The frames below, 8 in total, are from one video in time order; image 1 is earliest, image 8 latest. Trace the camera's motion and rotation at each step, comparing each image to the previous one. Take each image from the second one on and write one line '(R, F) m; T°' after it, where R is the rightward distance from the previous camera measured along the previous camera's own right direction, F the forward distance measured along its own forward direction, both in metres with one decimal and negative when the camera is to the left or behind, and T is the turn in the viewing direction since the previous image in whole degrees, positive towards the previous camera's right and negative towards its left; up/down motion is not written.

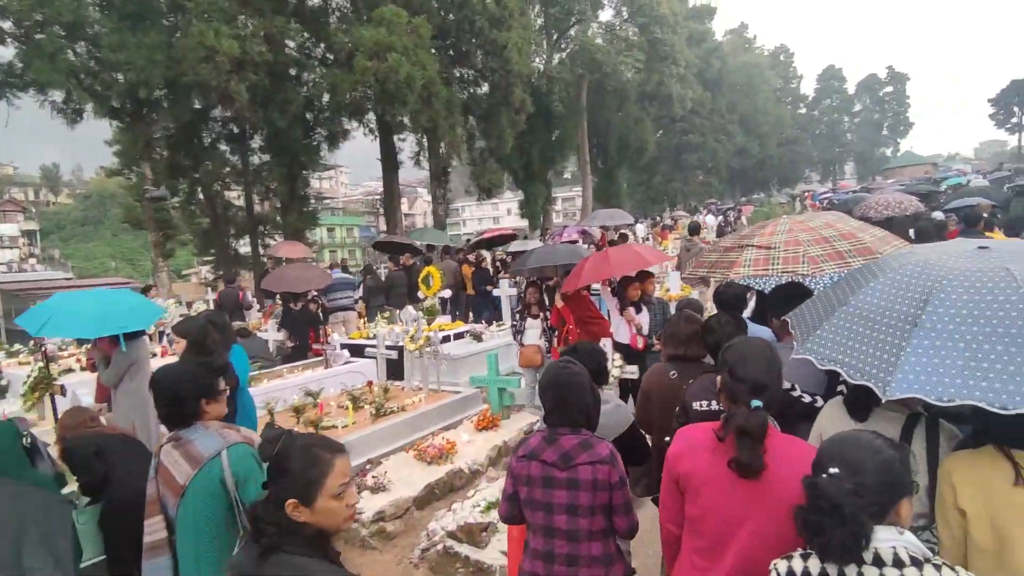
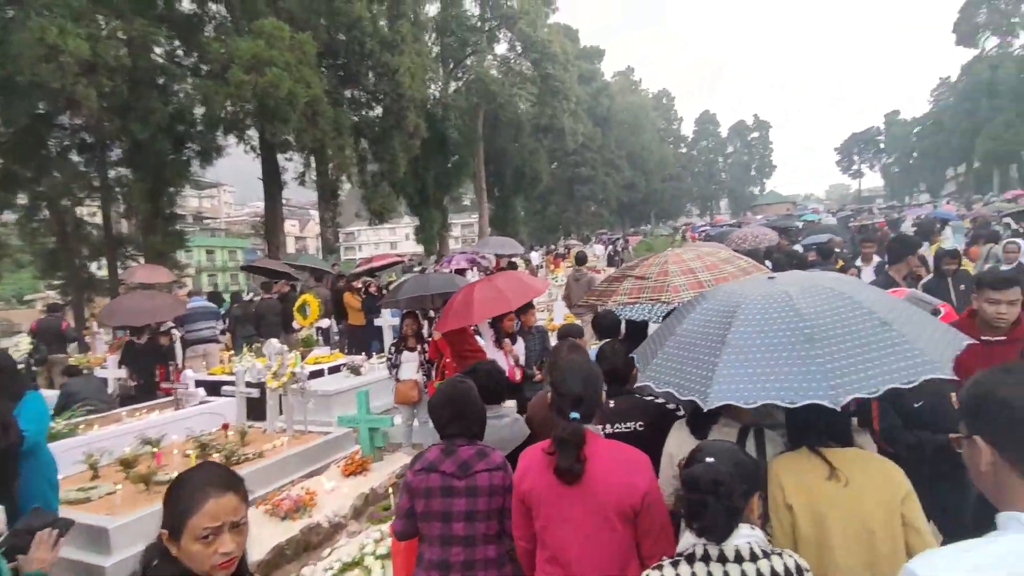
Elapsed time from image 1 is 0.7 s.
(0.0, 0.0) m; +10°
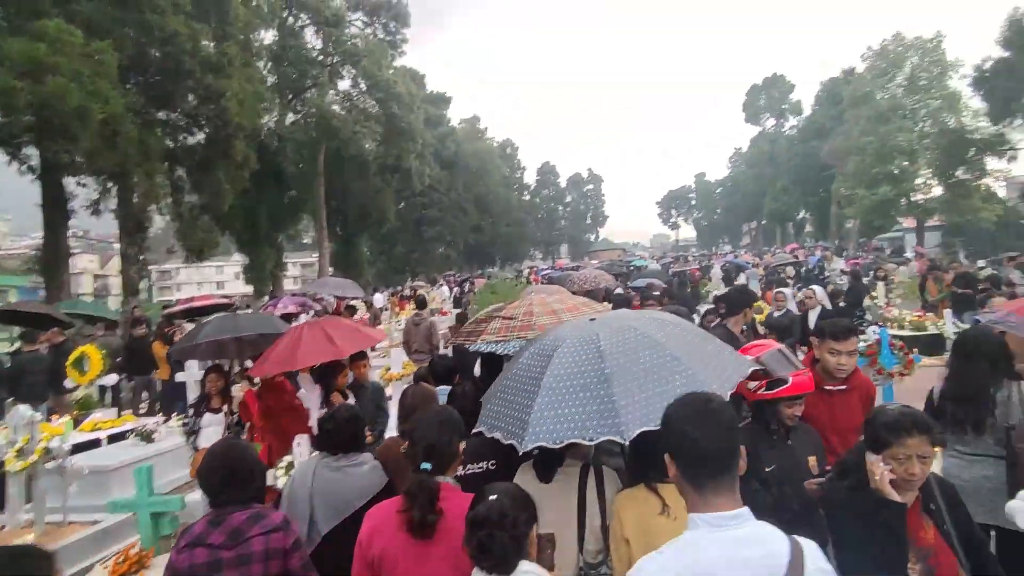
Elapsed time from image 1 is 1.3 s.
(0.0, +0.1) m; +14°
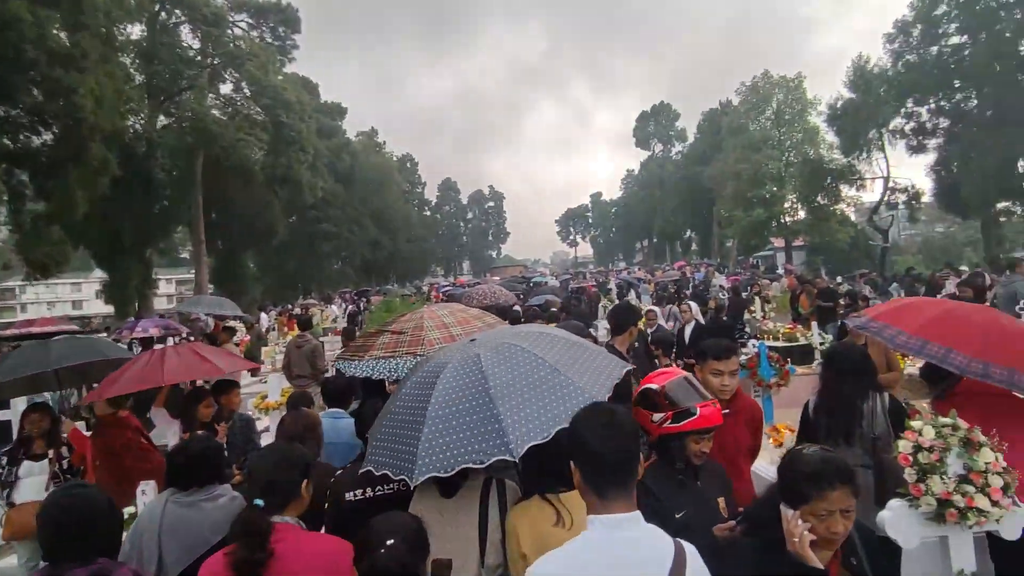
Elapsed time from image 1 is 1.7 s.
(0.0, +0.1) m; +9°
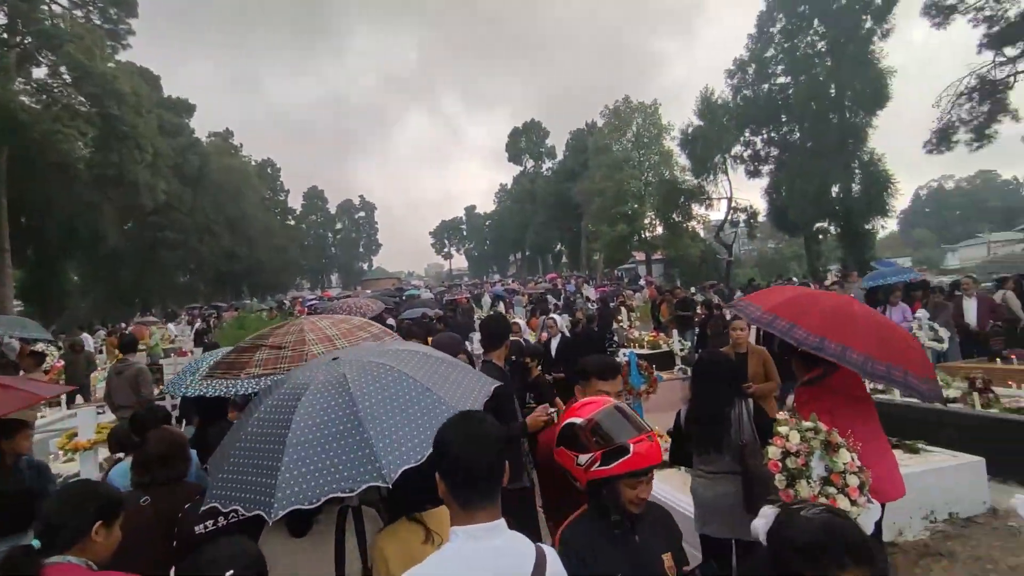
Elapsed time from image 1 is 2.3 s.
(-0.1, +0.1) m; +12°
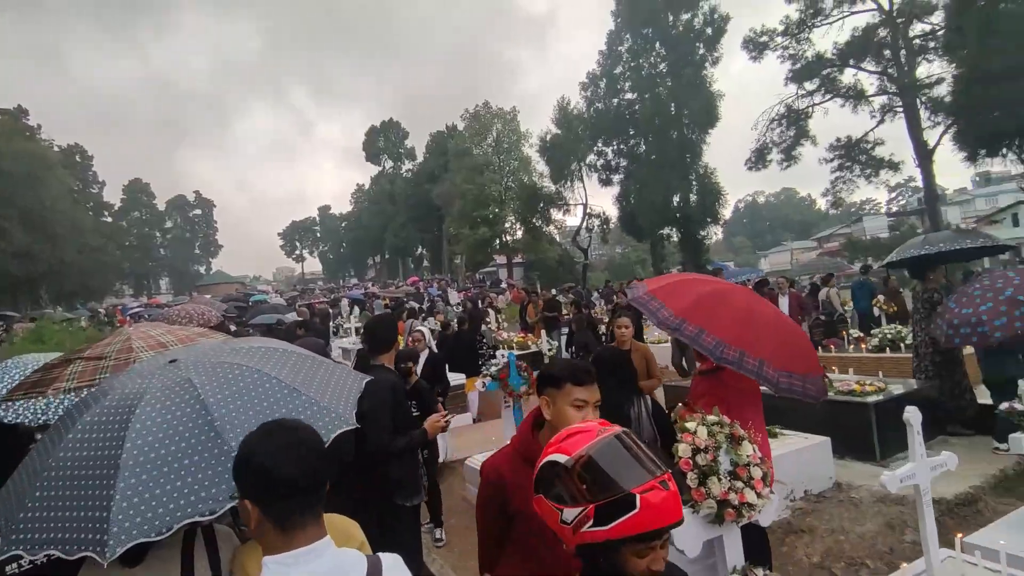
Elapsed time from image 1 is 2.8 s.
(-0.4, +0.2) m; +14°
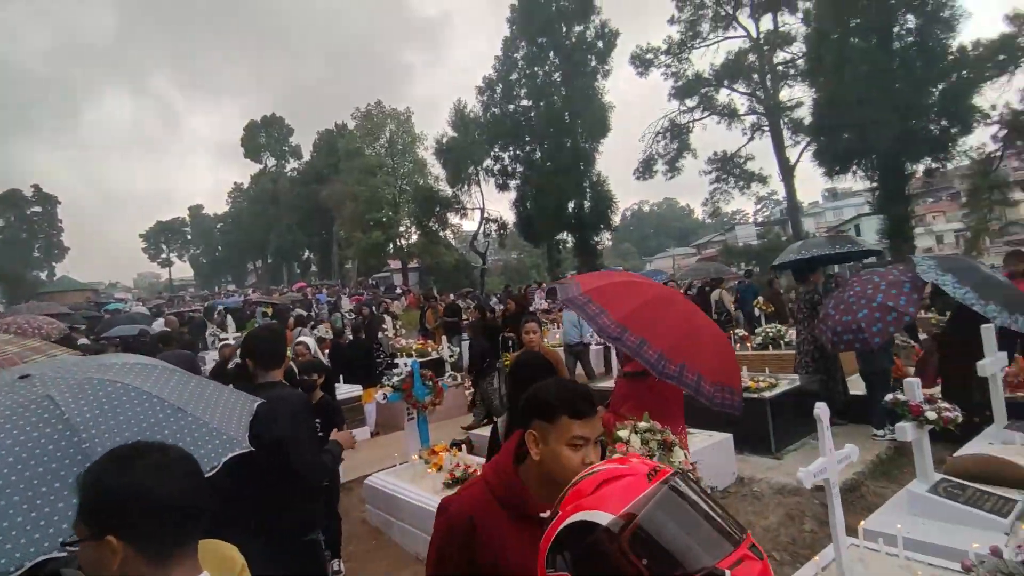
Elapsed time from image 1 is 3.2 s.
(-0.1, +0.4) m; +10°
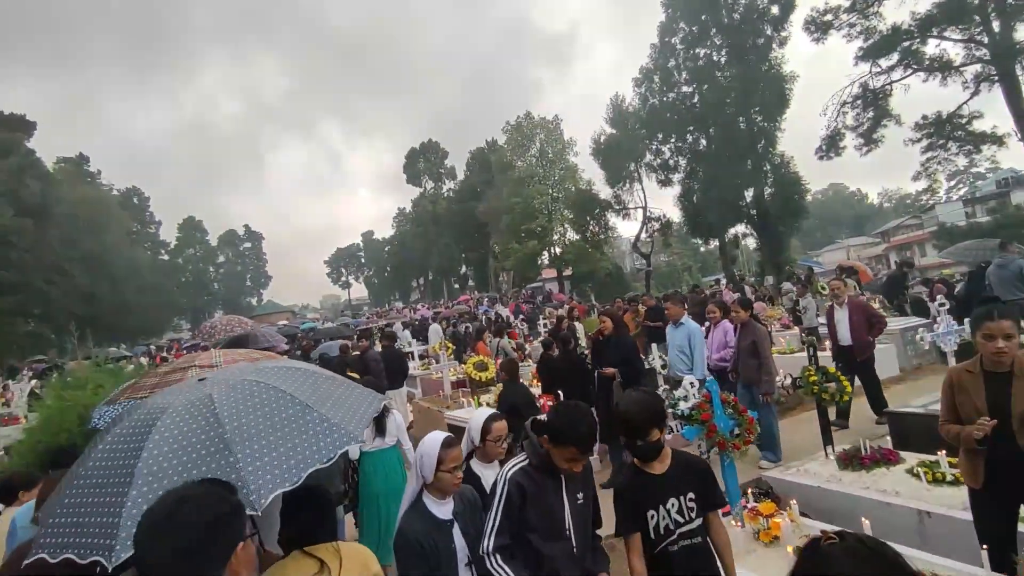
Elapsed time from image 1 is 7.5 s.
(-1.7, +2.2) m; -13°
